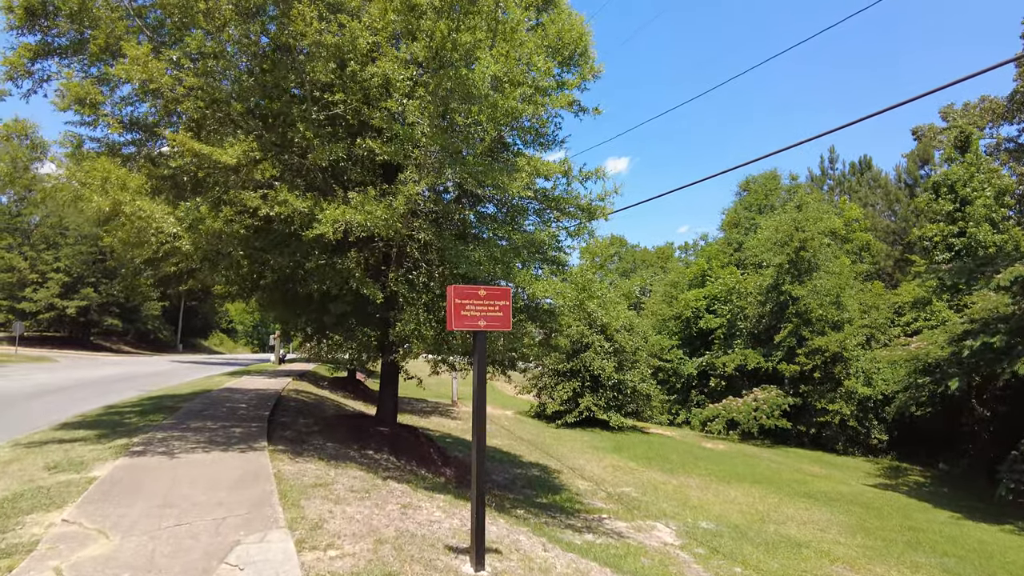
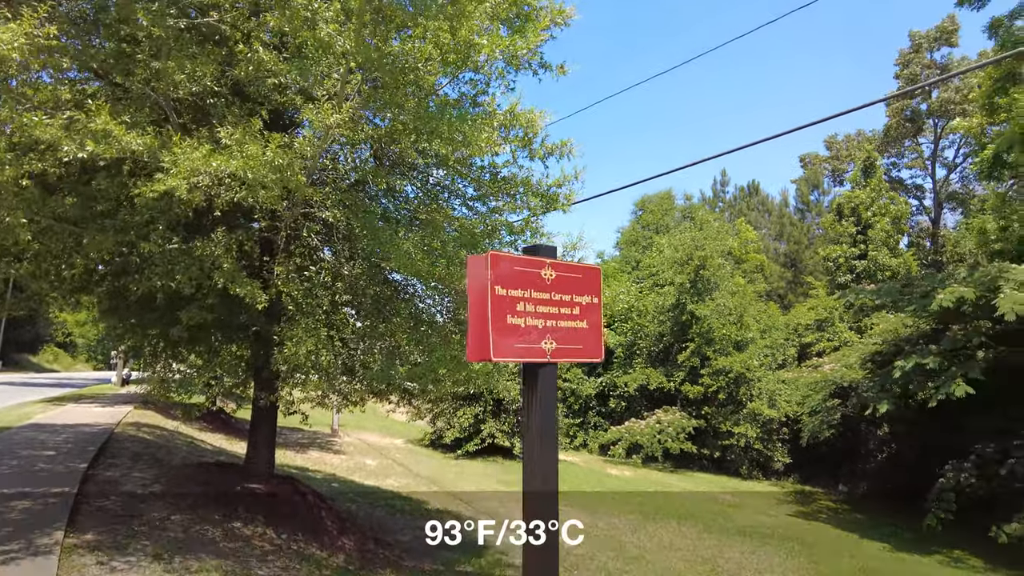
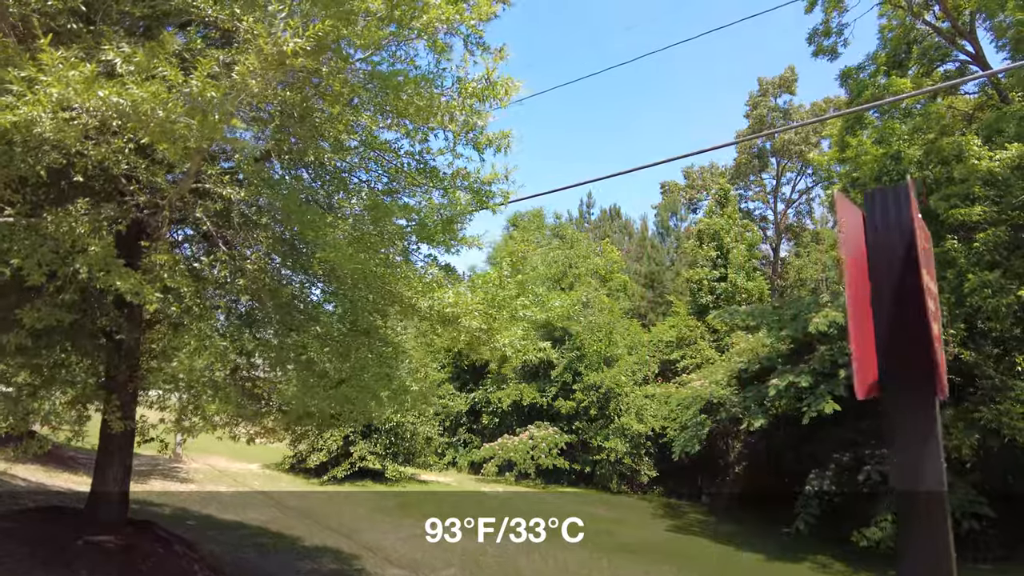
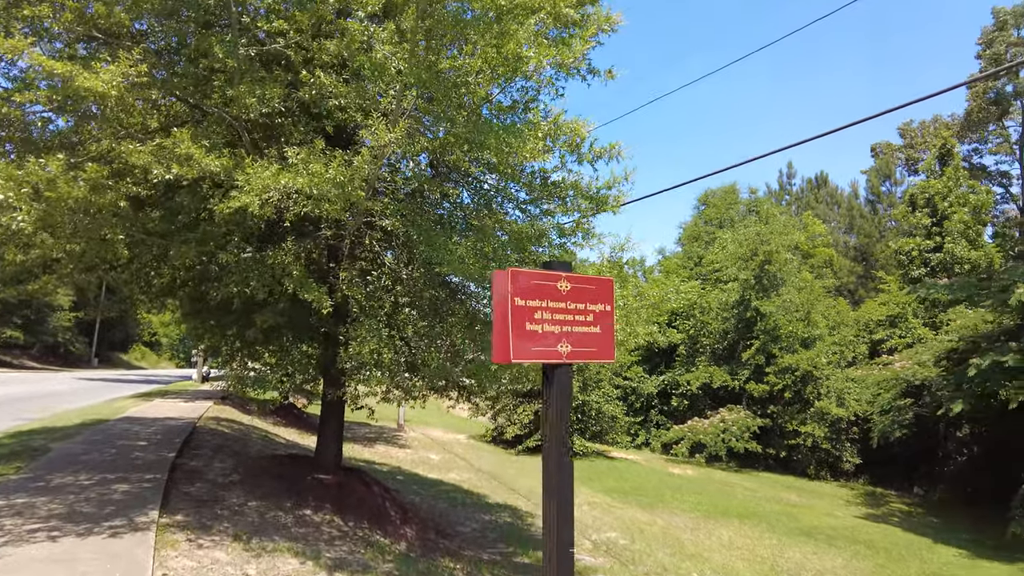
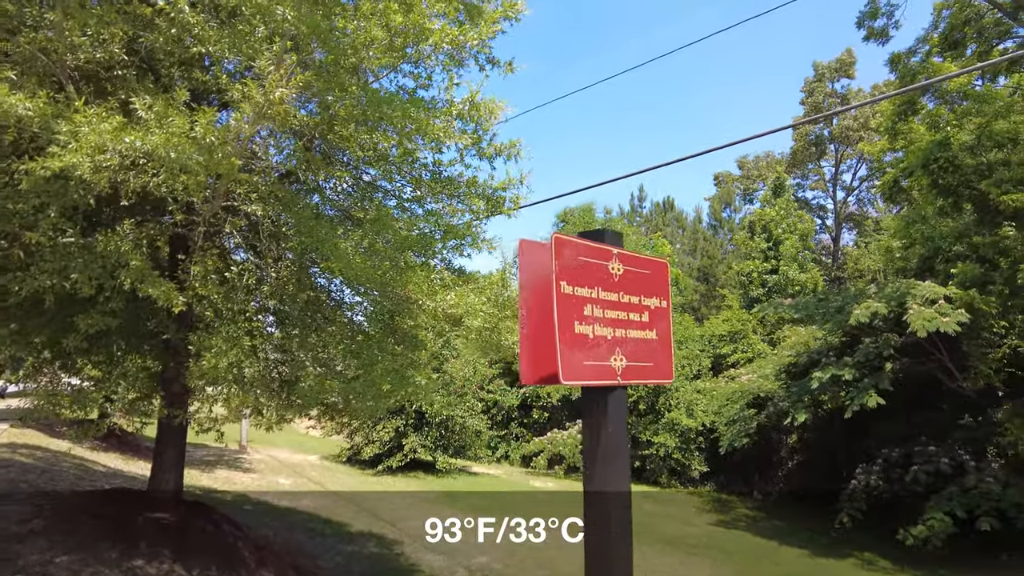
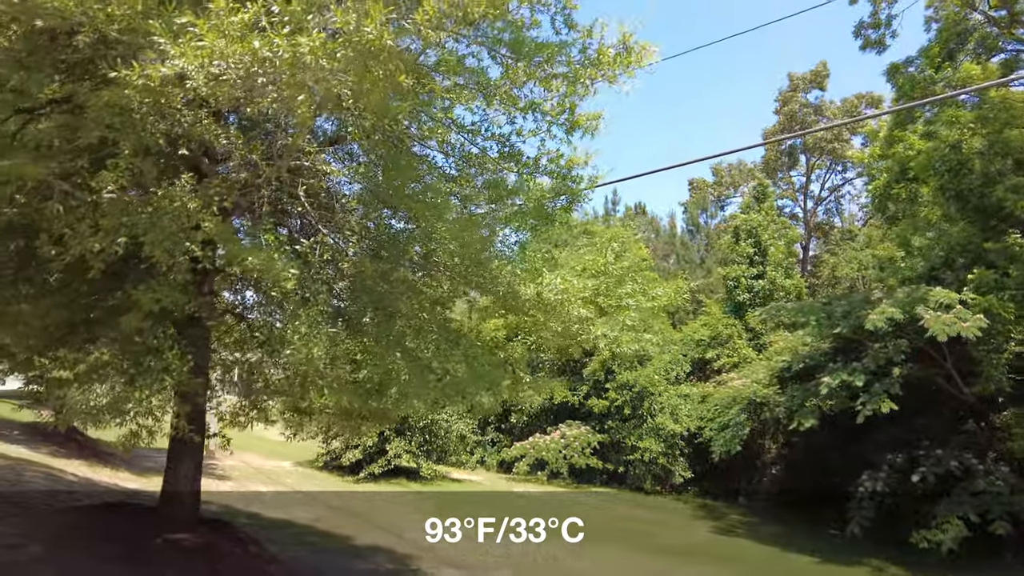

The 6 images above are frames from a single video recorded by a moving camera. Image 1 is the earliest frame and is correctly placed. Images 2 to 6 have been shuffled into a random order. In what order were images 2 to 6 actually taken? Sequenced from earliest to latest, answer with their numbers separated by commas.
4, 2, 5, 3, 6
